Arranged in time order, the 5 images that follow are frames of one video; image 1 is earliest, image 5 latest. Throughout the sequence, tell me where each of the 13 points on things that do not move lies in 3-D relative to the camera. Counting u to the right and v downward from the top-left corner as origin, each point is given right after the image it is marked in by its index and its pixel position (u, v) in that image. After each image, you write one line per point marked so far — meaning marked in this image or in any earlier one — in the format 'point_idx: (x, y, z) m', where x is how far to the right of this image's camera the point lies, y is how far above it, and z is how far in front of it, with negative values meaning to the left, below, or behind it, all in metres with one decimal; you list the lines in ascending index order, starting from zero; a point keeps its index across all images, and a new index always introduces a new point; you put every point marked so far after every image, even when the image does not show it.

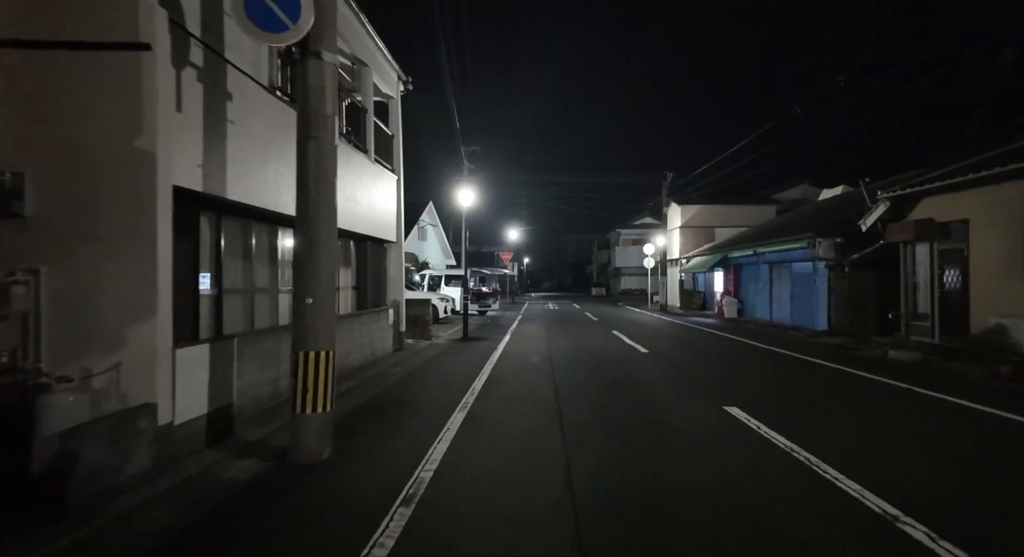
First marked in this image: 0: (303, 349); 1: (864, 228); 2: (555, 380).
0: (-2.2, -0.7, +5.0) m
1: (+10.0, +1.4, +13.6) m
2: (+1.1, -2.5, +12.1) m
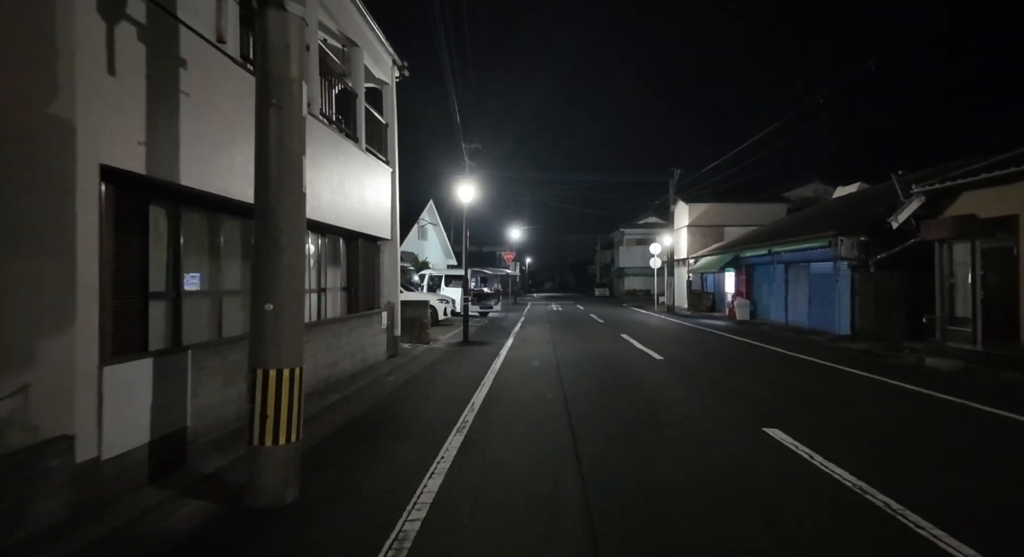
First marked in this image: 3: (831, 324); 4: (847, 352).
0: (-2.1, -0.8, +4.1) m
1: (+10.1, +1.4, +12.7) m
2: (+1.2, -2.5, +11.2) m
3: (+11.1, -1.6, +16.8) m
4: (+9.9, -2.2, +14.2) m
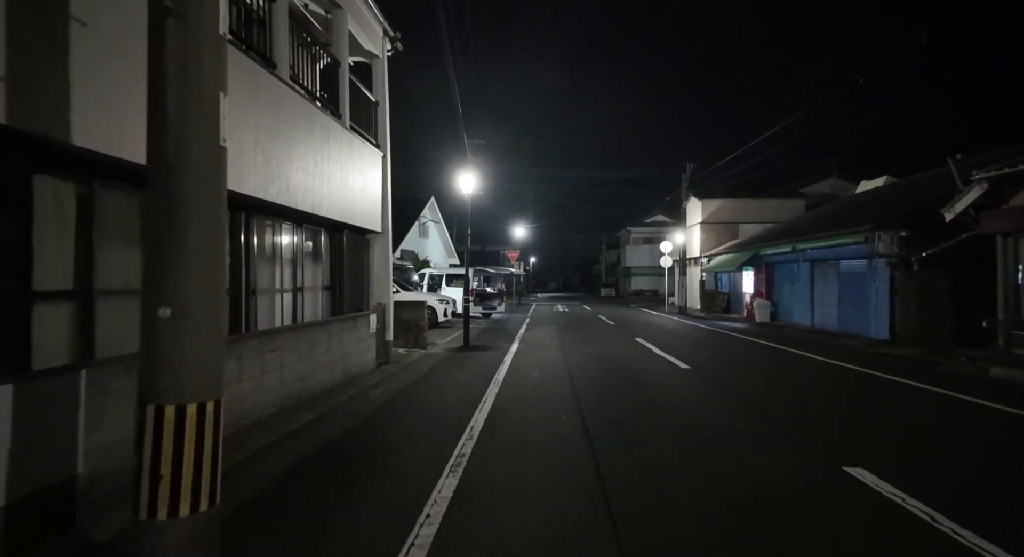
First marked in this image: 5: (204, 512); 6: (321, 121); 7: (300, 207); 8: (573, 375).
0: (-2.0, -0.7, +2.8) m
1: (+10.2, +1.5, +11.3) m
2: (+1.3, -2.5, +9.9) m
3: (+11.3, -1.5, +15.4) m
4: (+10.1, -2.1, +12.8) m
5: (-1.8, -1.4, +2.8) m
6: (-3.2, +2.7, +8.1) m
7: (-3.3, +1.1, +7.4) m
8: (+1.6, -2.5, +12.5) m
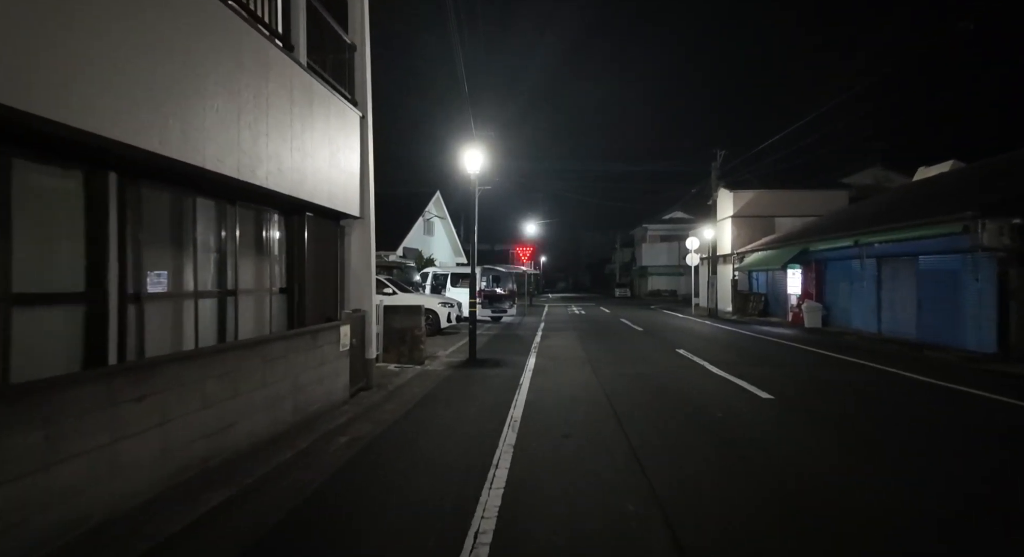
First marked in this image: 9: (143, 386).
0: (-1.9, -0.7, +0.3) m
1: (+10.6, +1.5, +8.6) m
2: (+1.7, -2.5, +7.3) m
3: (+11.7, -1.5, +12.7) m
4: (+10.4, -2.1, +10.1) m
5: (-1.7, -1.4, +0.3) m
6: (-3.0, +2.7, +5.7) m
7: (-3.0, +1.1, +4.9) m
8: (+1.9, -2.5, +9.9) m
9: (-2.9, -0.8, +3.8) m
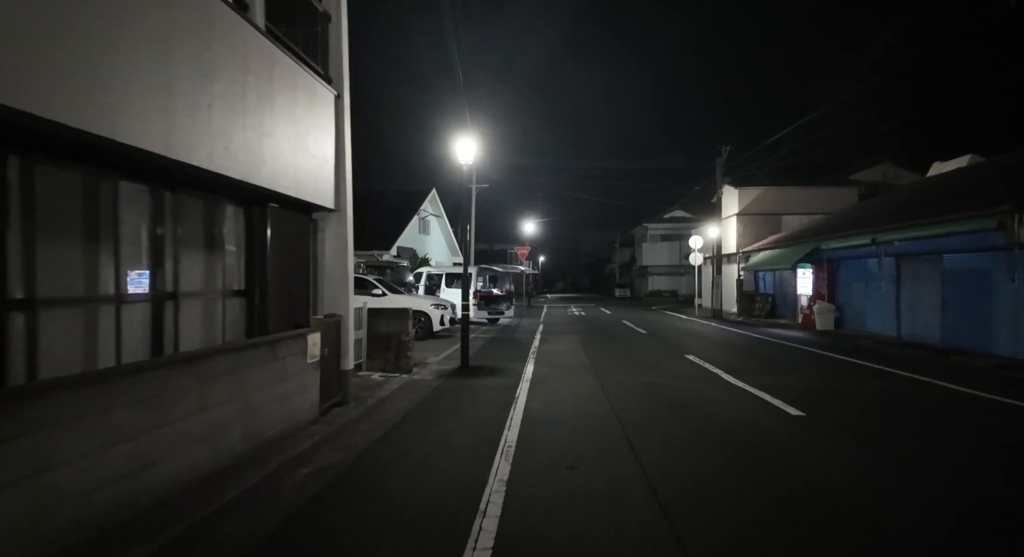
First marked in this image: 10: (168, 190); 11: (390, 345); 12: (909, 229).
0: (-1.9, -0.7, -0.7) m
1: (+10.5, +1.5, +7.7) m
2: (+1.6, -2.5, +6.4) m
3: (+11.6, -1.5, +11.8) m
4: (+10.3, -2.1, +9.2) m
5: (-1.7, -1.4, -0.6) m
6: (-3.0, +2.7, +4.7) m
7: (-3.1, +1.1, +4.0) m
8: (+1.8, -2.5, +9.0) m
9: (-3.0, -0.8, +2.9) m
10: (-3.5, +0.9, +4.9) m
11: (-2.6, -1.4, +10.4) m
12: (+10.8, +1.4, +13.0) m
